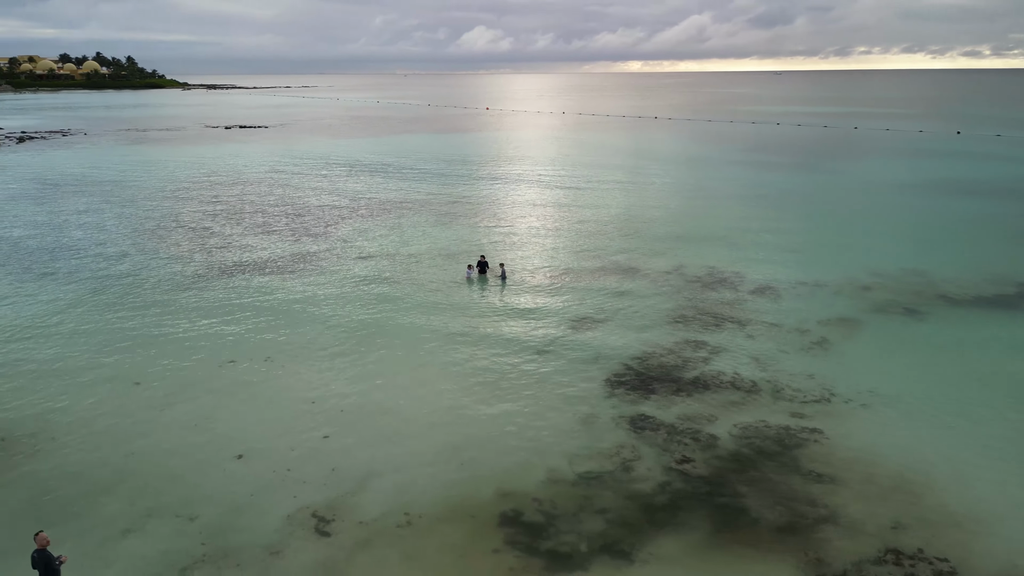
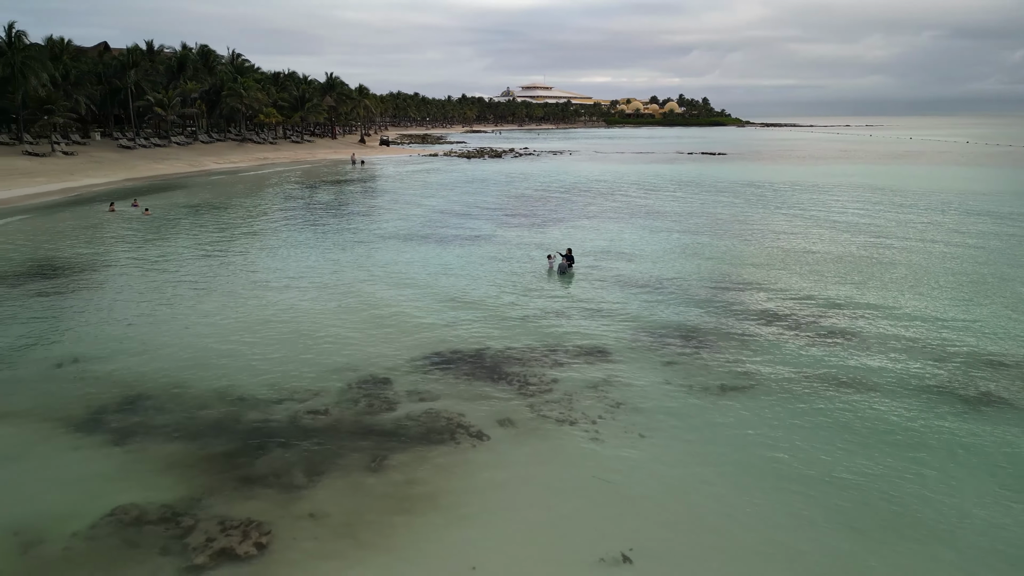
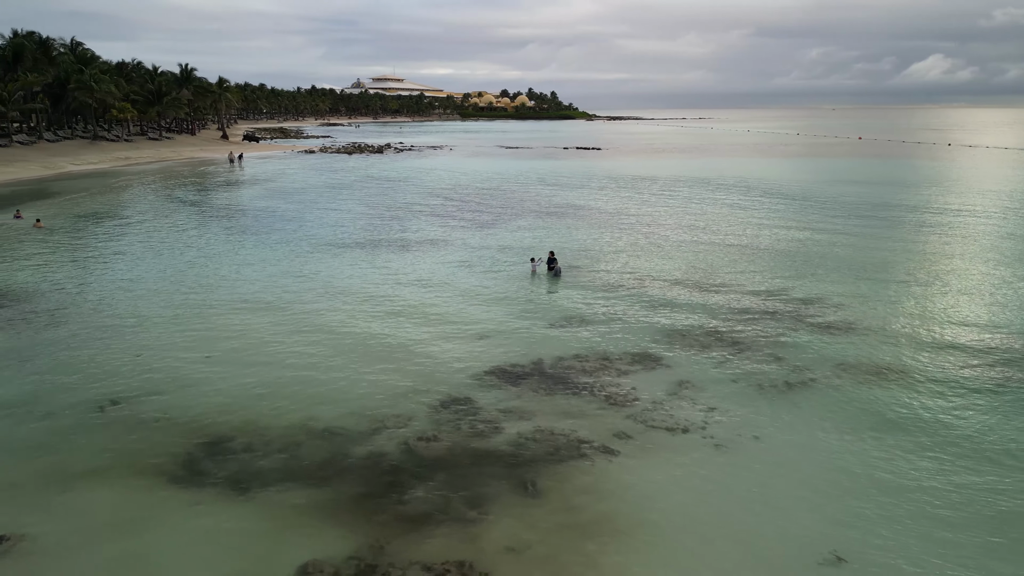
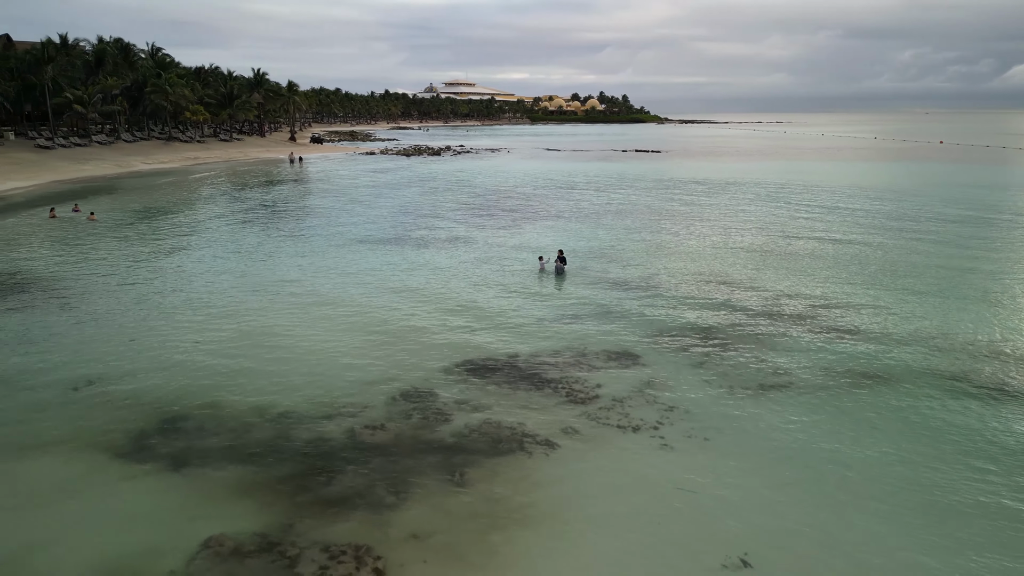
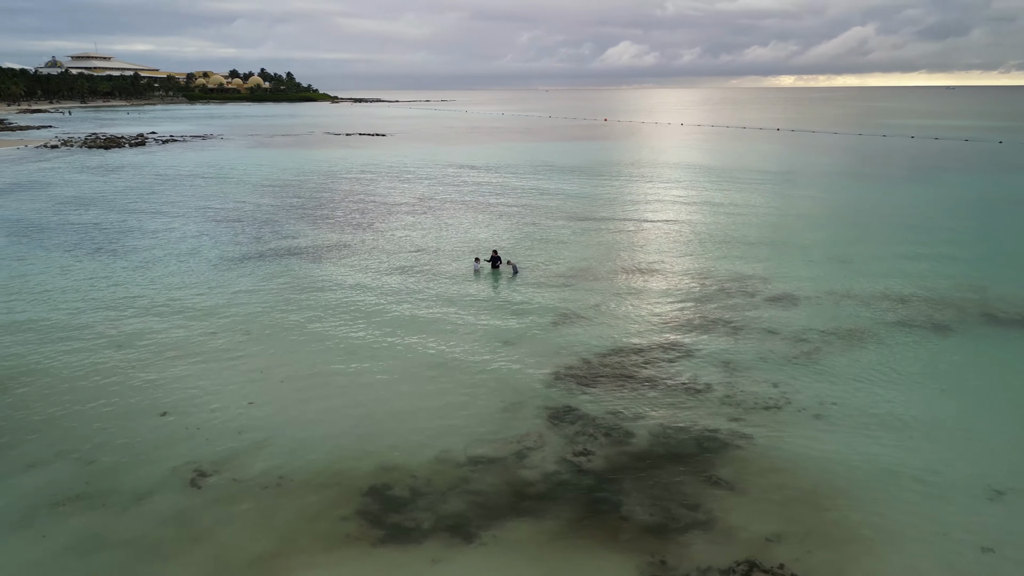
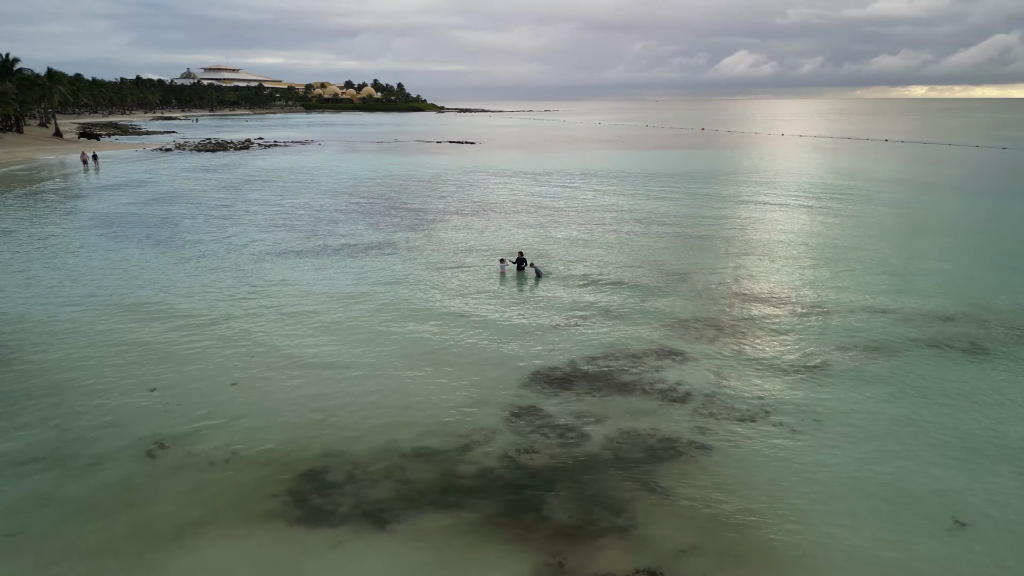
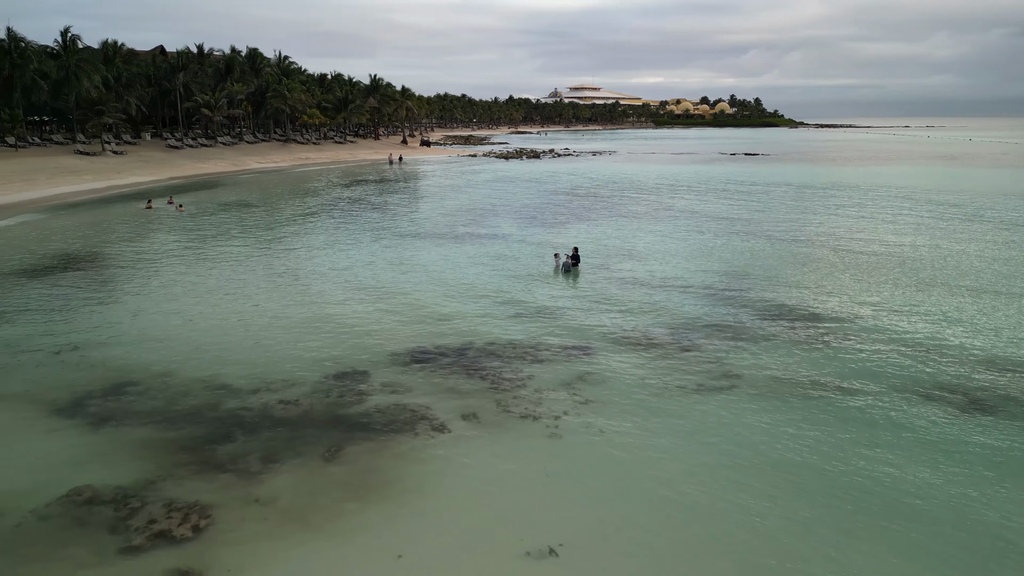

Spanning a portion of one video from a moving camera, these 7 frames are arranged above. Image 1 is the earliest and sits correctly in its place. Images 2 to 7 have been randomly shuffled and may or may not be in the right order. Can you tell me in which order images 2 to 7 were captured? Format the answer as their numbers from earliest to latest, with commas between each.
5, 6, 3, 4, 2, 7
